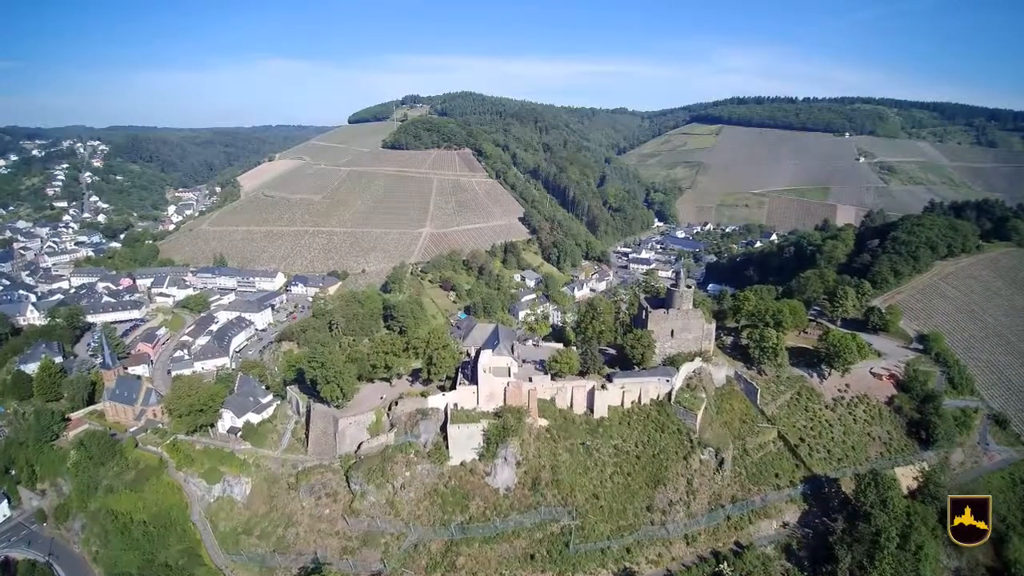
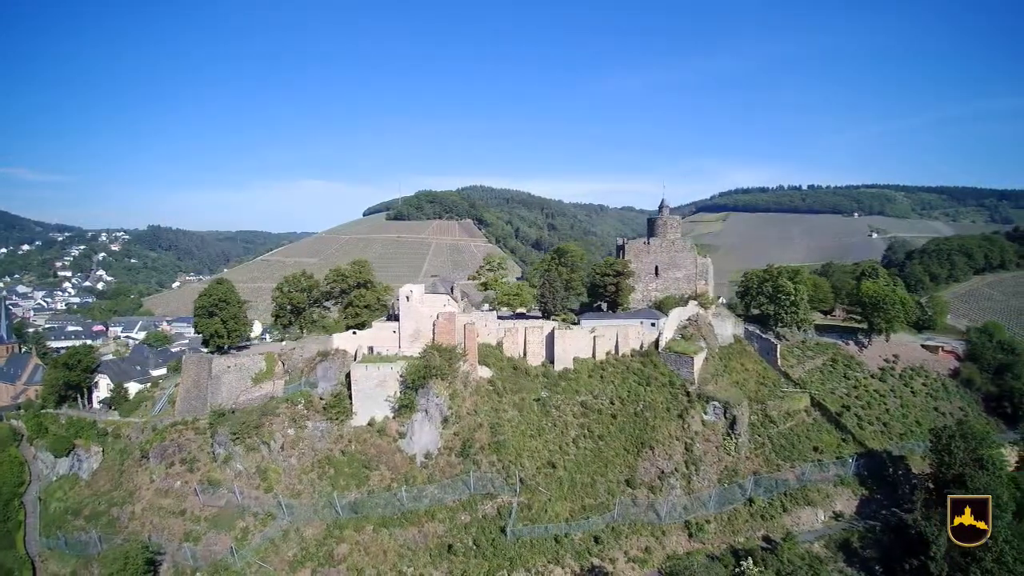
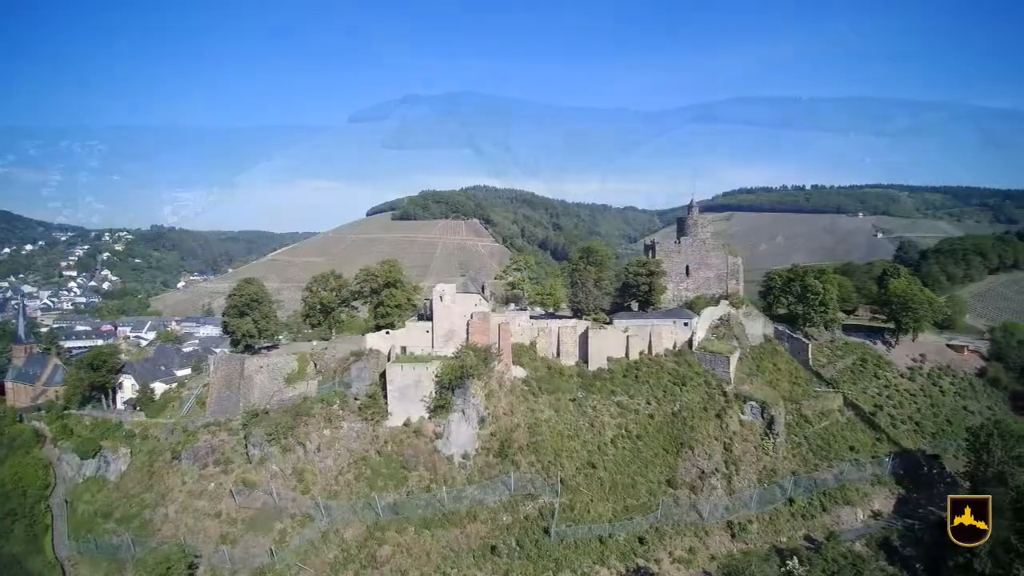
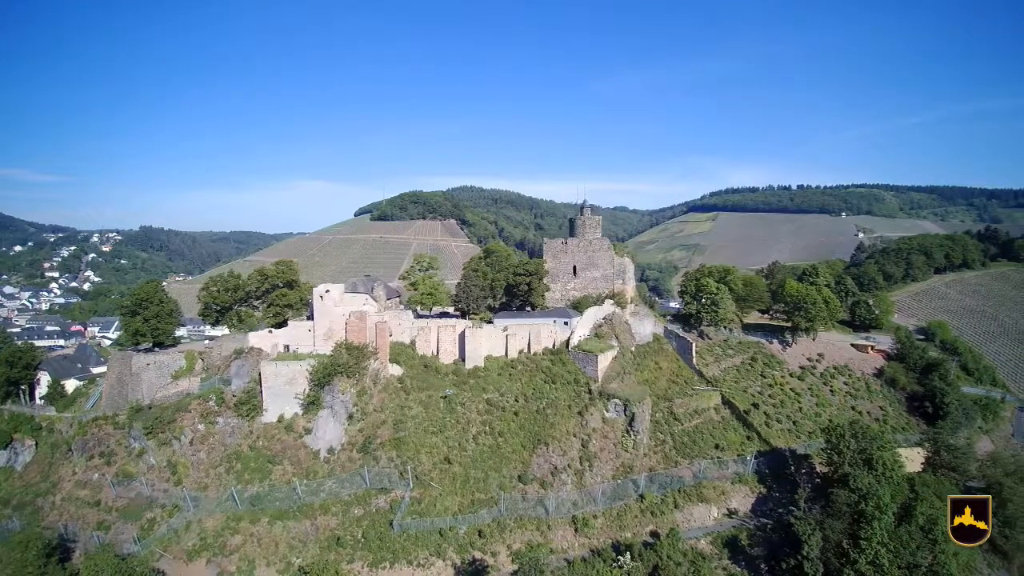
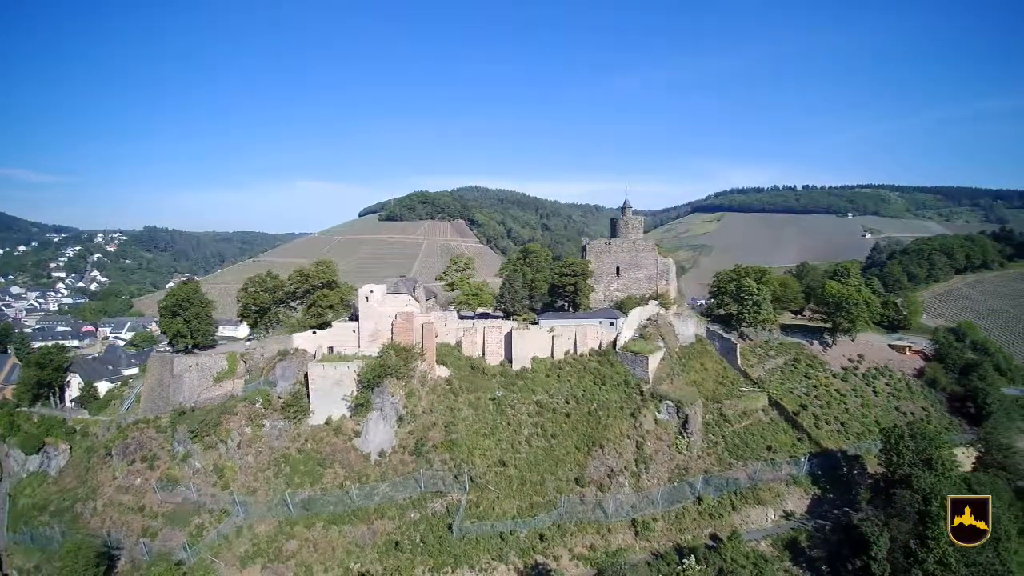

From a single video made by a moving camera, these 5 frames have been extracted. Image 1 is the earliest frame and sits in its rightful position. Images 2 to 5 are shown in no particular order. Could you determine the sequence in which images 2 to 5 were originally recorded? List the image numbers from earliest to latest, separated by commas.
3, 2, 5, 4
